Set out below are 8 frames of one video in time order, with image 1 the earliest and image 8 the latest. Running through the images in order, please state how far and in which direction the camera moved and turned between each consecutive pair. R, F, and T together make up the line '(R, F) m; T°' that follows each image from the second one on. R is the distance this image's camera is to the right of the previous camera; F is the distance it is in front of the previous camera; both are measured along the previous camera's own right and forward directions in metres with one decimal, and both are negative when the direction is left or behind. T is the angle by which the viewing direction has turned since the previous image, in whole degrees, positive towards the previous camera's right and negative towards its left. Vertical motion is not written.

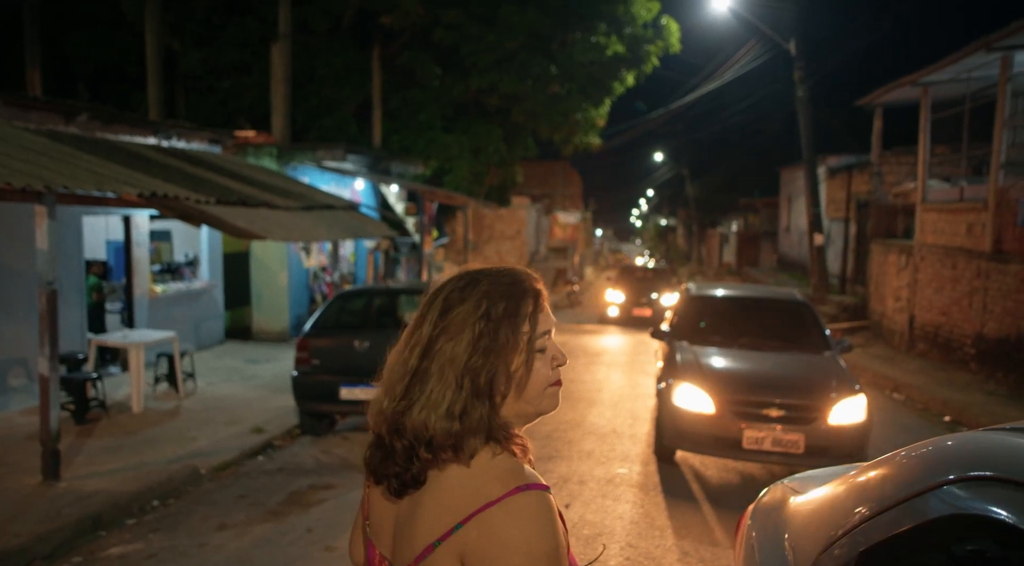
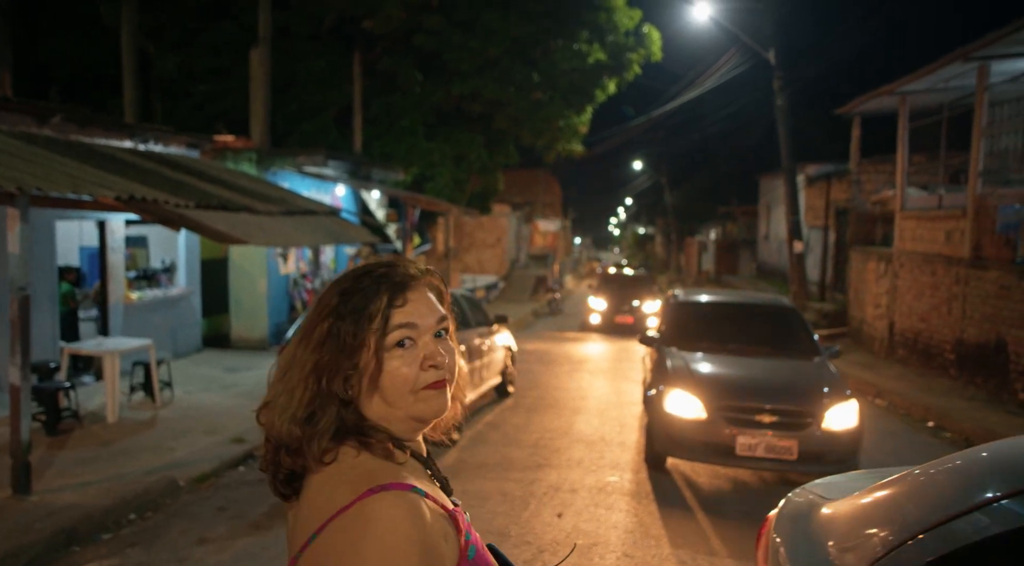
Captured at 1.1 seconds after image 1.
(-0.1, +0.1) m; +1°
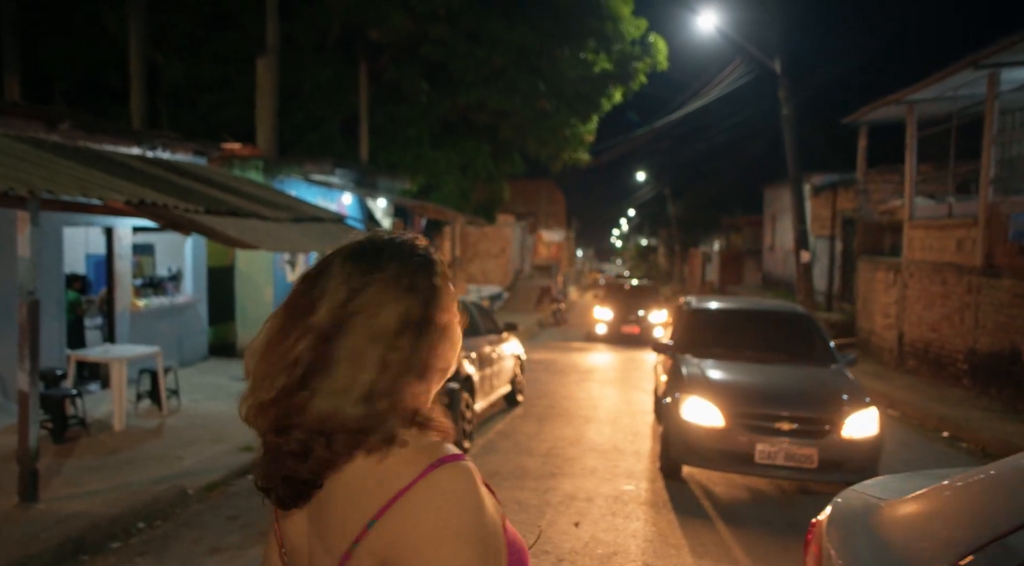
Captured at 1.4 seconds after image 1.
(-0.1, +0.1) m; 0°
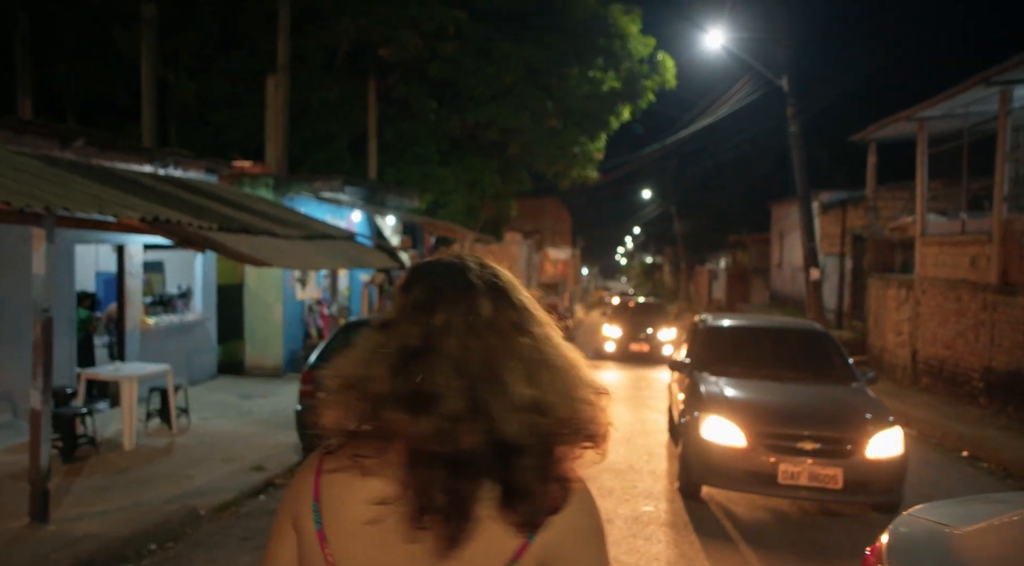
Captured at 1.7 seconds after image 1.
(-0.1, +0.1) m; 0°
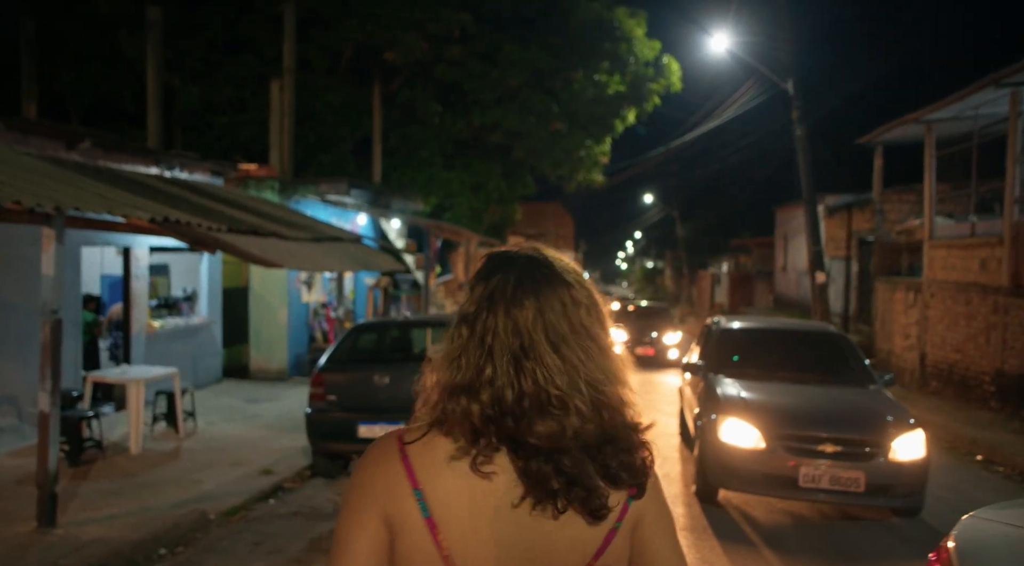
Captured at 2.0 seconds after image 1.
(-0.1, +0.1) m; 0°
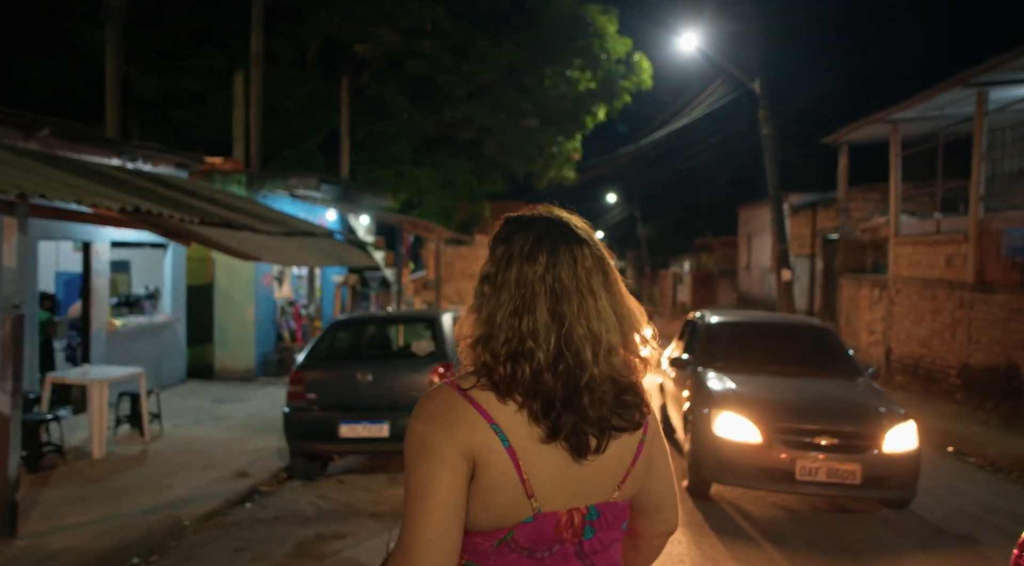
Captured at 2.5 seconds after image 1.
(-0.2, +0.2) m; +3°
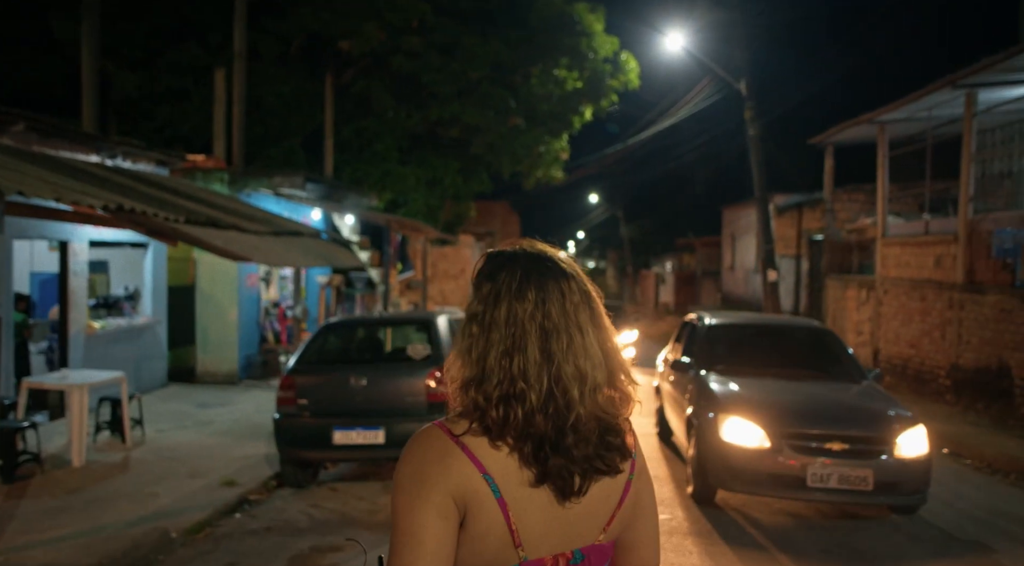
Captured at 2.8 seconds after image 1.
(-0.2, +0.2) m; +1°
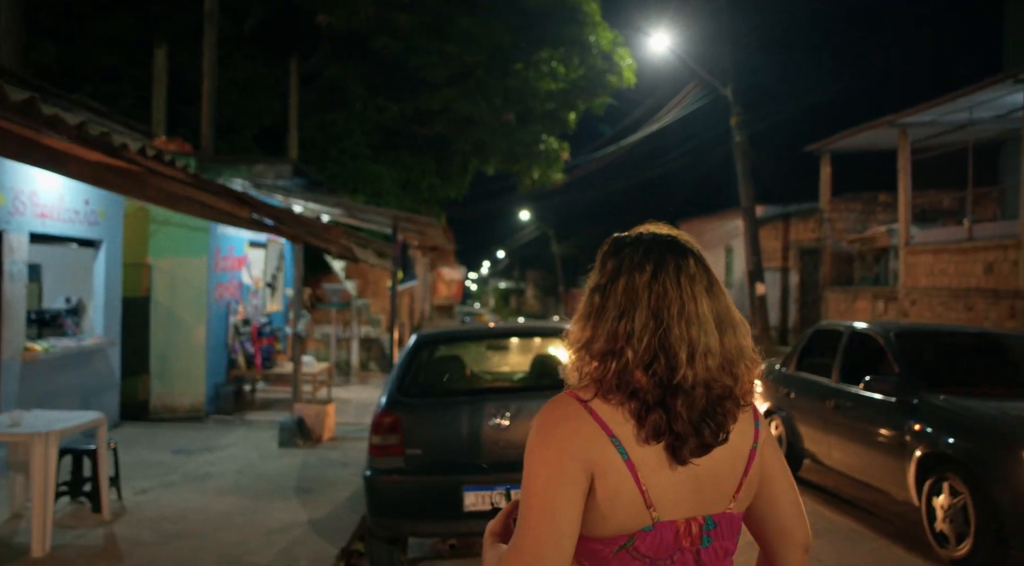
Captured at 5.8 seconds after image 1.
(-1.7, +2.2) m; +7°
